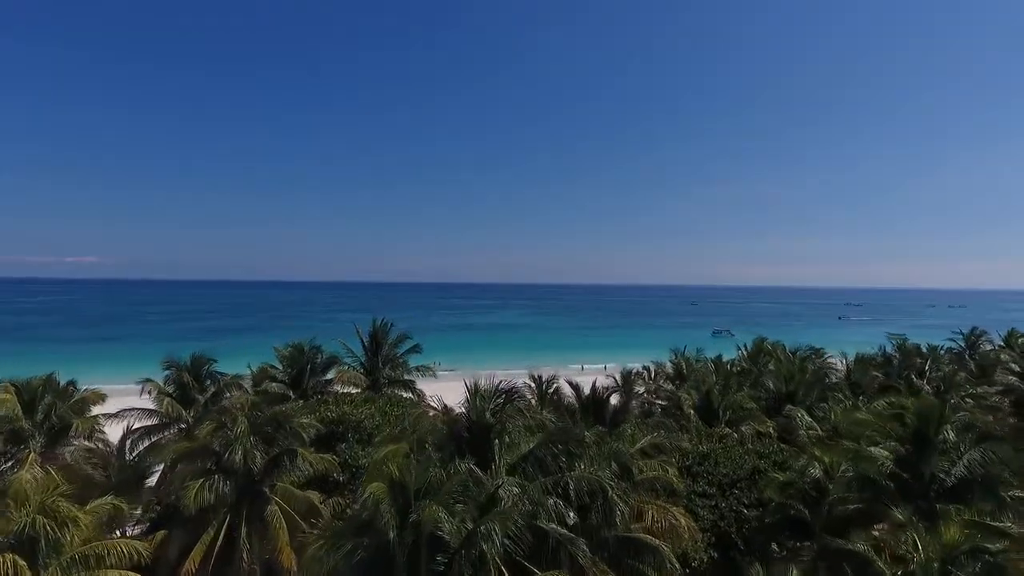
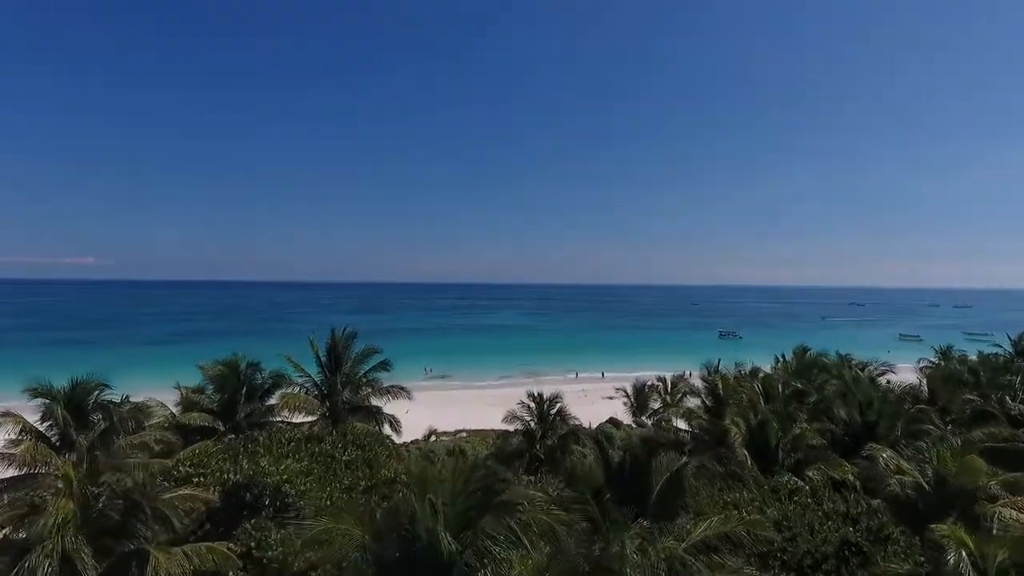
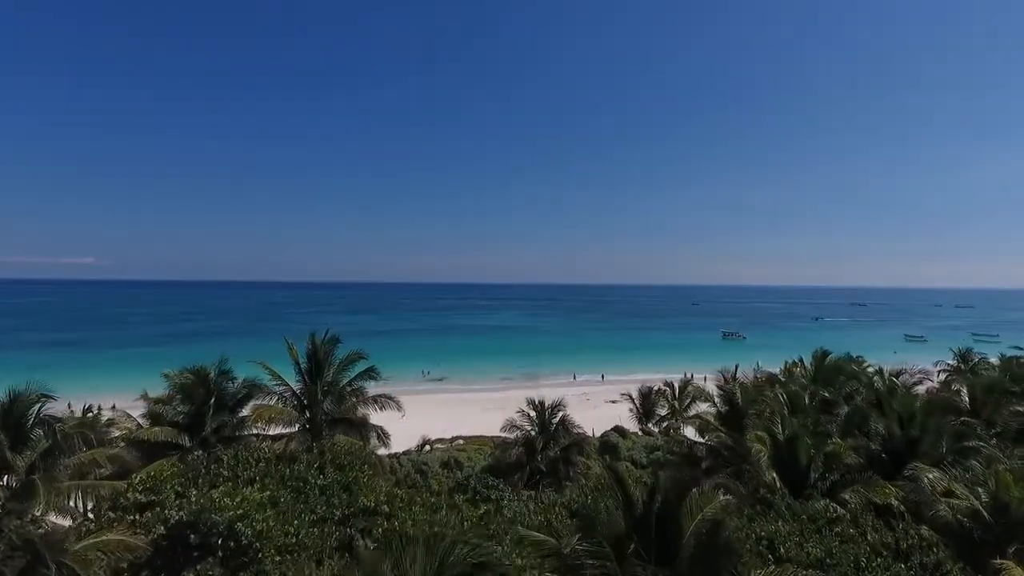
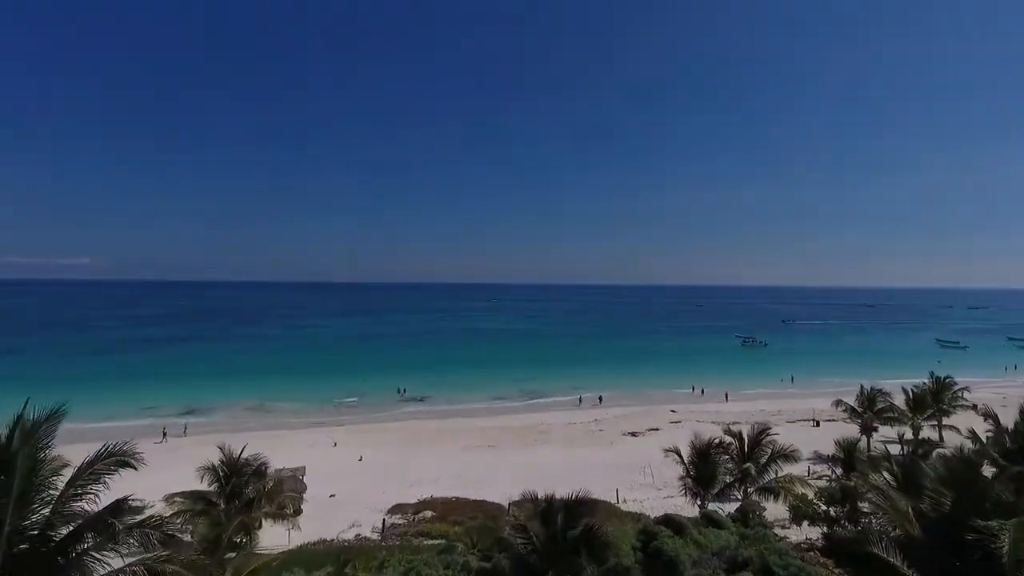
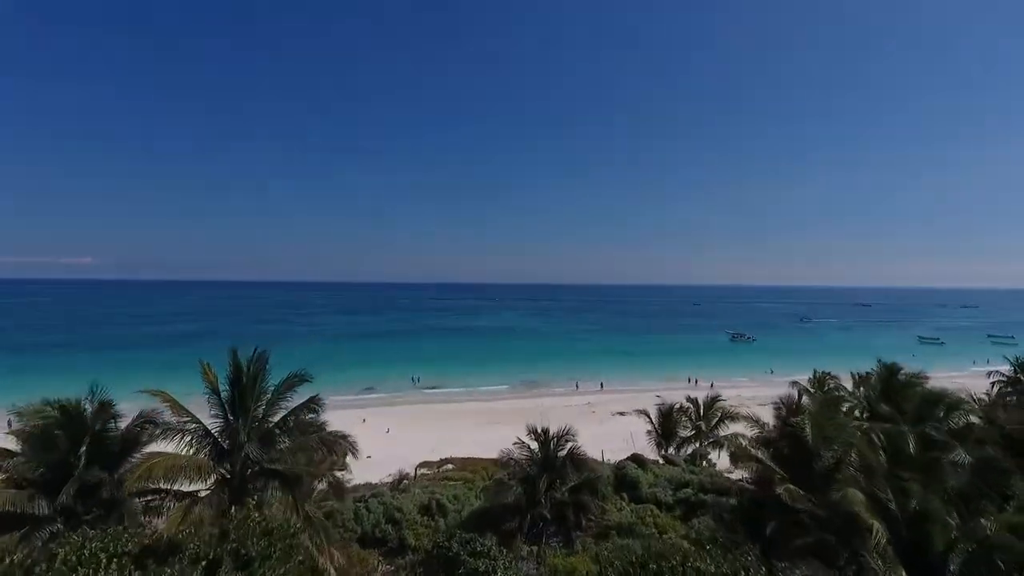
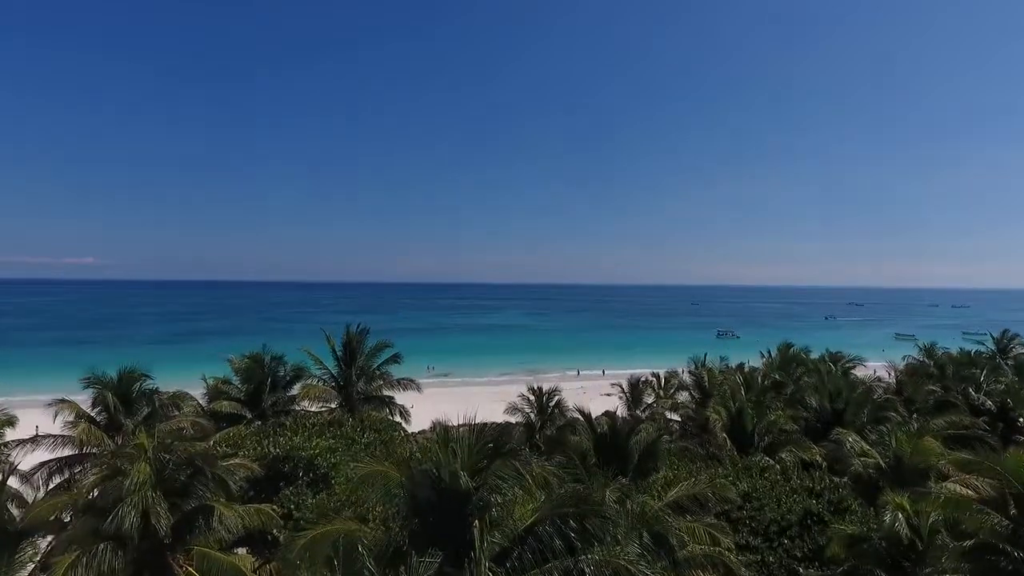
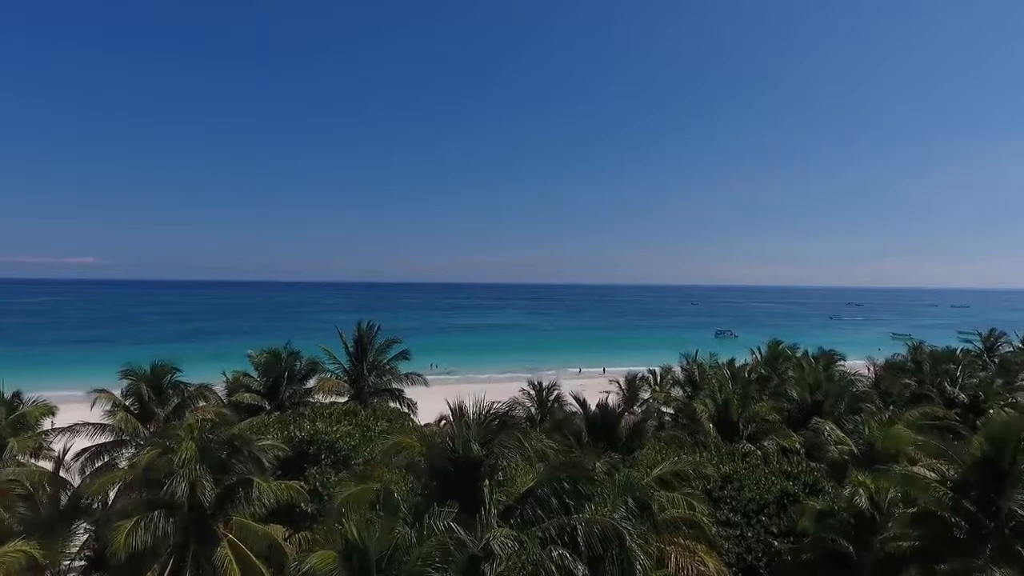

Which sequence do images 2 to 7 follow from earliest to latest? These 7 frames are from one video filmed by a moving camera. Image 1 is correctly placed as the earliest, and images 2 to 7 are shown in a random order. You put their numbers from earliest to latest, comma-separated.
7, 6, 2, 3, 5, 4
